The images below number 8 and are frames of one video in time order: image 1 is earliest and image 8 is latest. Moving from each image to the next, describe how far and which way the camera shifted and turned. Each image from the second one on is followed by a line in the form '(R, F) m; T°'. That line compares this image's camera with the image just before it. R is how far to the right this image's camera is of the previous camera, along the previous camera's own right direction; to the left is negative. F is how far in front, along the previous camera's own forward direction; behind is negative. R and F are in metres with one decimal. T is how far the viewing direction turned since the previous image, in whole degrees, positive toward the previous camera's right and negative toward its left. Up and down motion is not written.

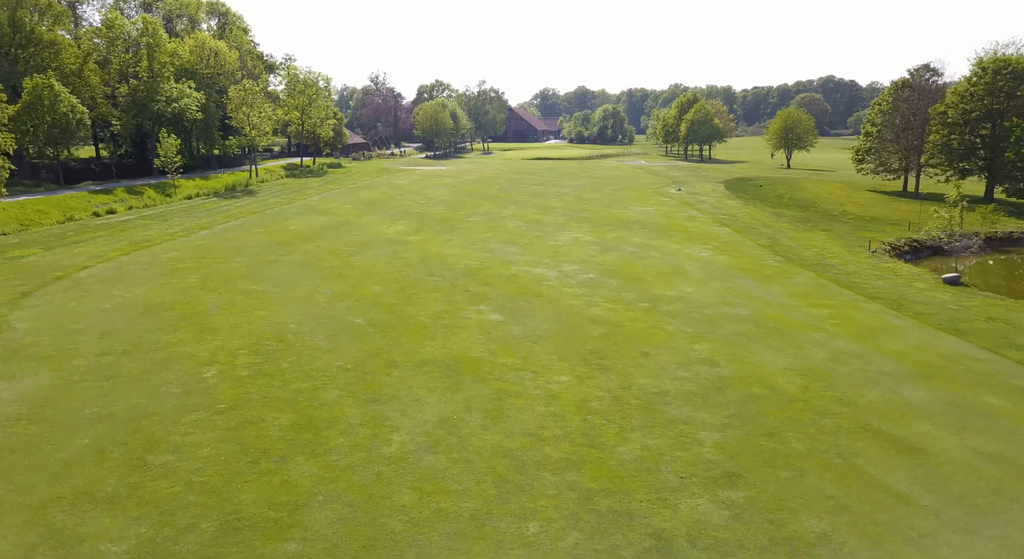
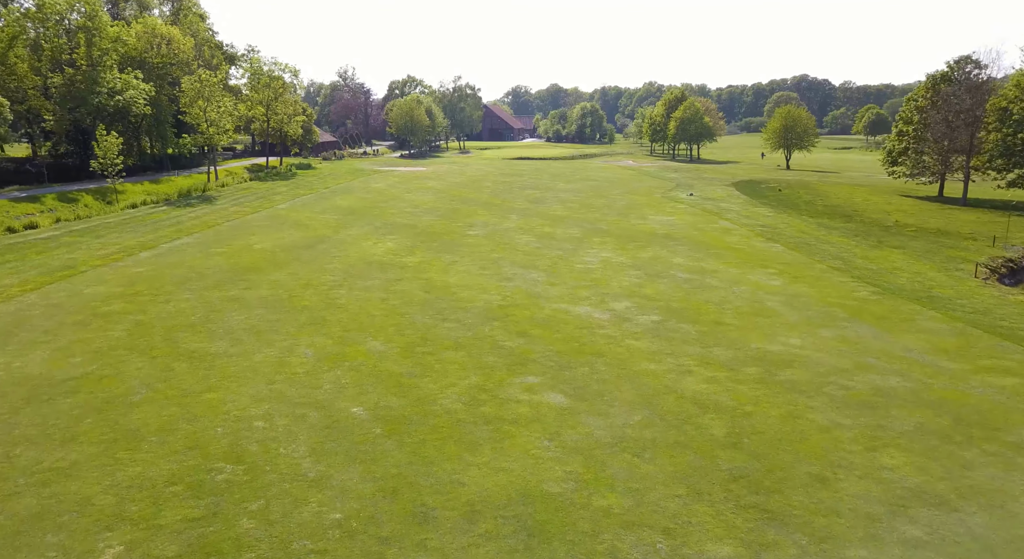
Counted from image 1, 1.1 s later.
(-2.2, +7.1) m; +3°
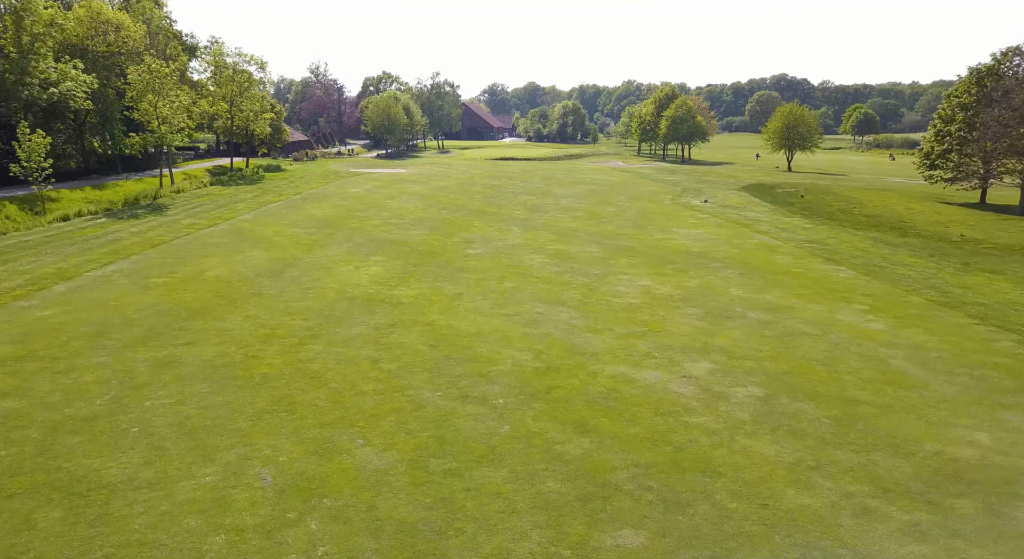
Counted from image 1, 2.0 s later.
(-1.6, +6.6) m; +2°
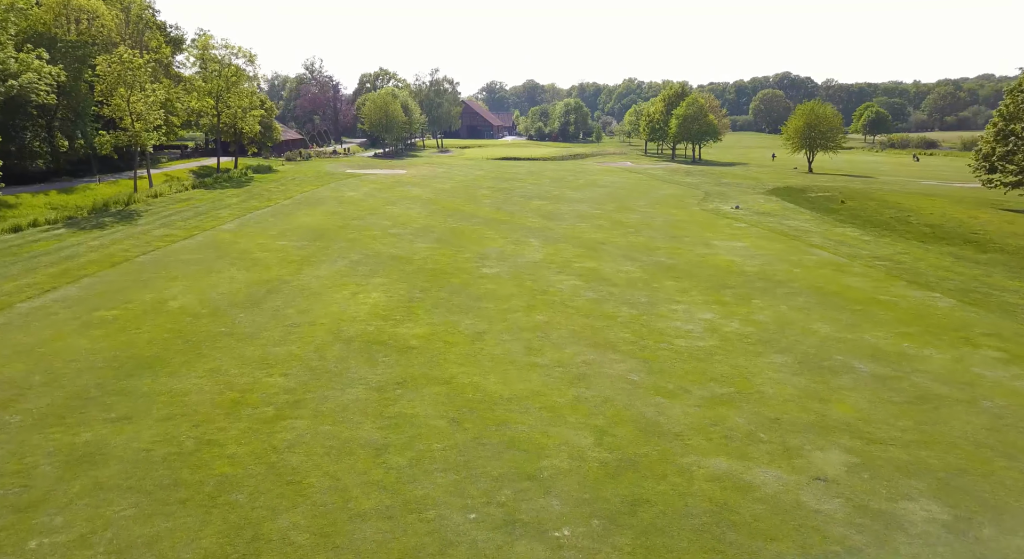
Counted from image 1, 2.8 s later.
(-1.1, +5.2) m; 0°
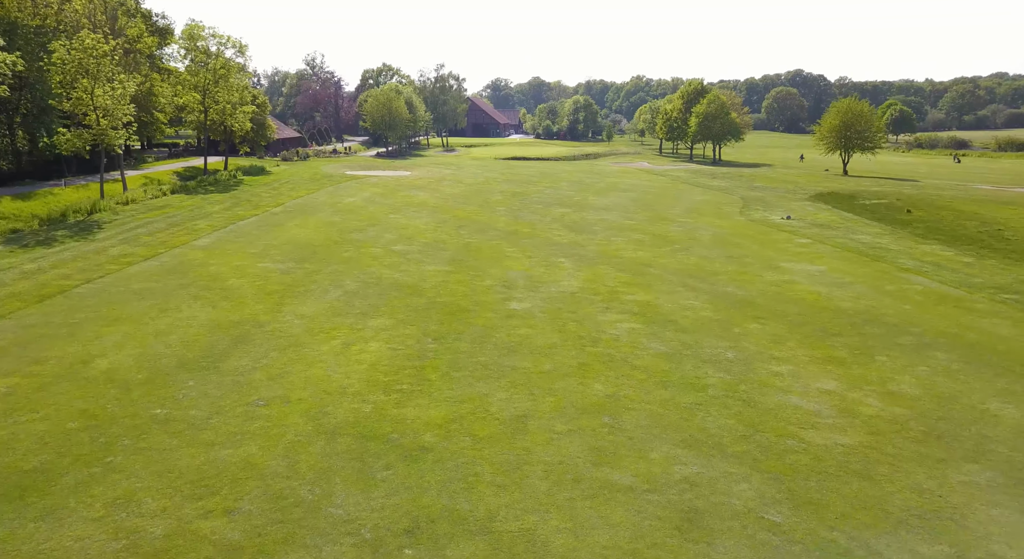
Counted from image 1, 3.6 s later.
(-1.1, +6.3) m; 0°
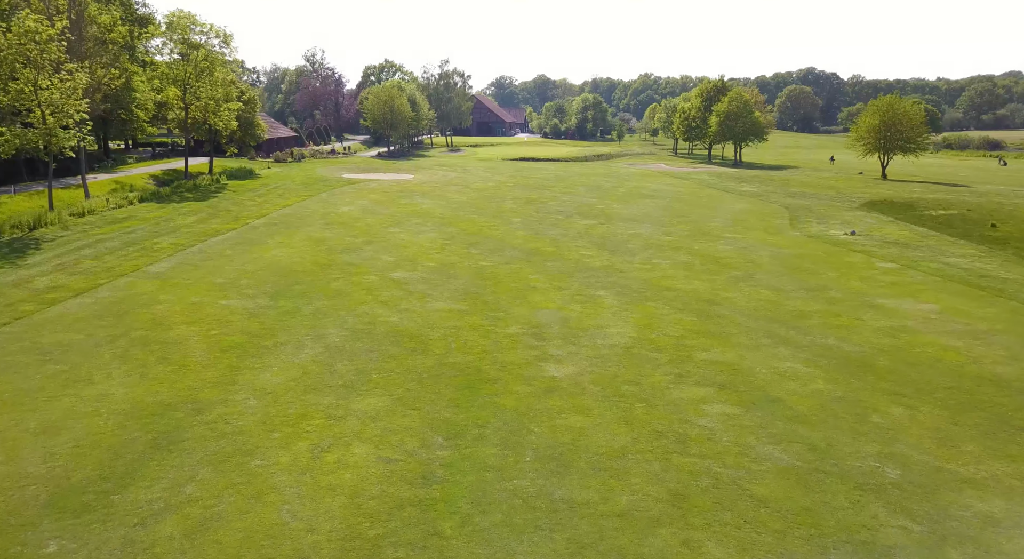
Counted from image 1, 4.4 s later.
(-0.9, +6.5) m; 0°
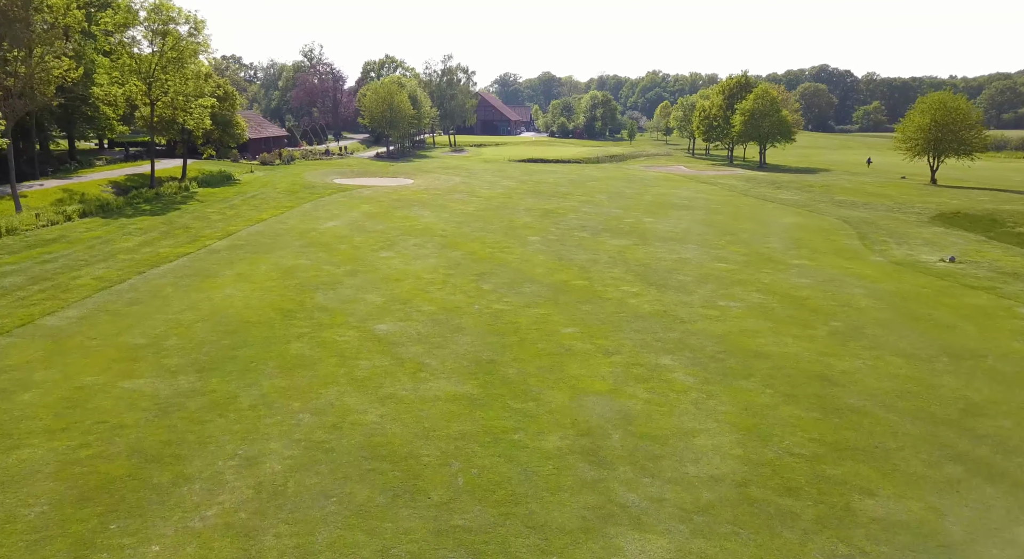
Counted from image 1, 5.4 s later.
(-0.8, +7.6) m; 0°
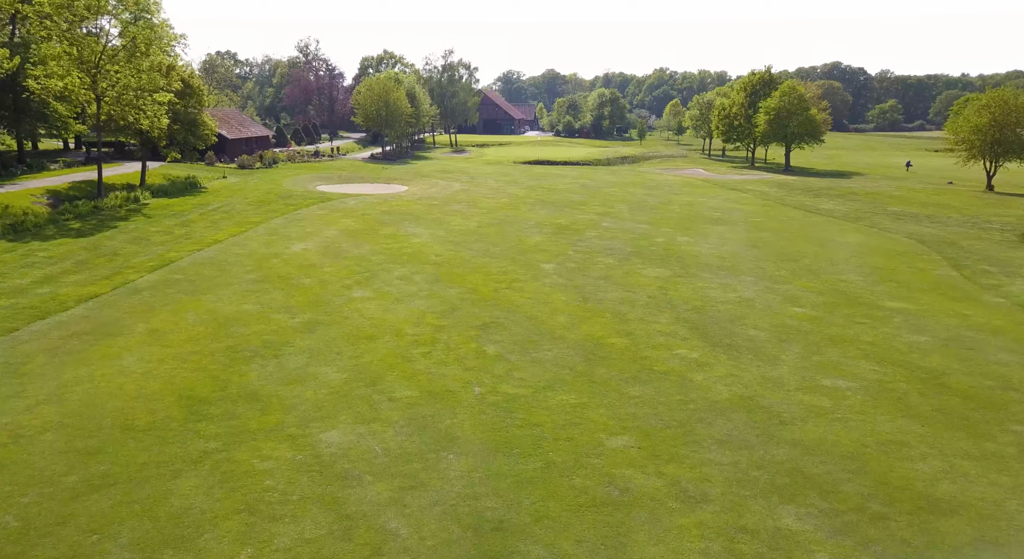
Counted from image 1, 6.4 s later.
(-0.4, +7.7) m; 0°
